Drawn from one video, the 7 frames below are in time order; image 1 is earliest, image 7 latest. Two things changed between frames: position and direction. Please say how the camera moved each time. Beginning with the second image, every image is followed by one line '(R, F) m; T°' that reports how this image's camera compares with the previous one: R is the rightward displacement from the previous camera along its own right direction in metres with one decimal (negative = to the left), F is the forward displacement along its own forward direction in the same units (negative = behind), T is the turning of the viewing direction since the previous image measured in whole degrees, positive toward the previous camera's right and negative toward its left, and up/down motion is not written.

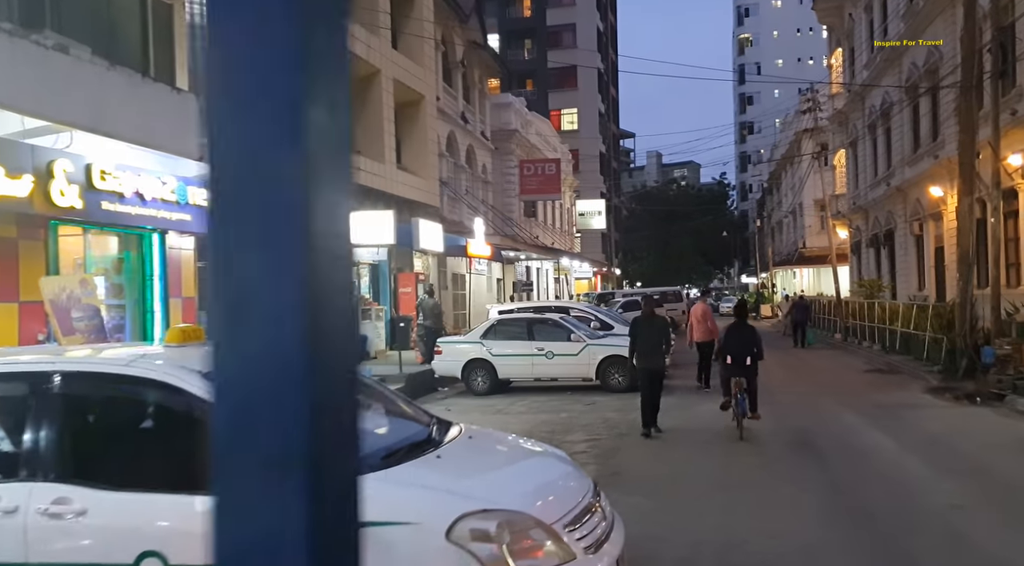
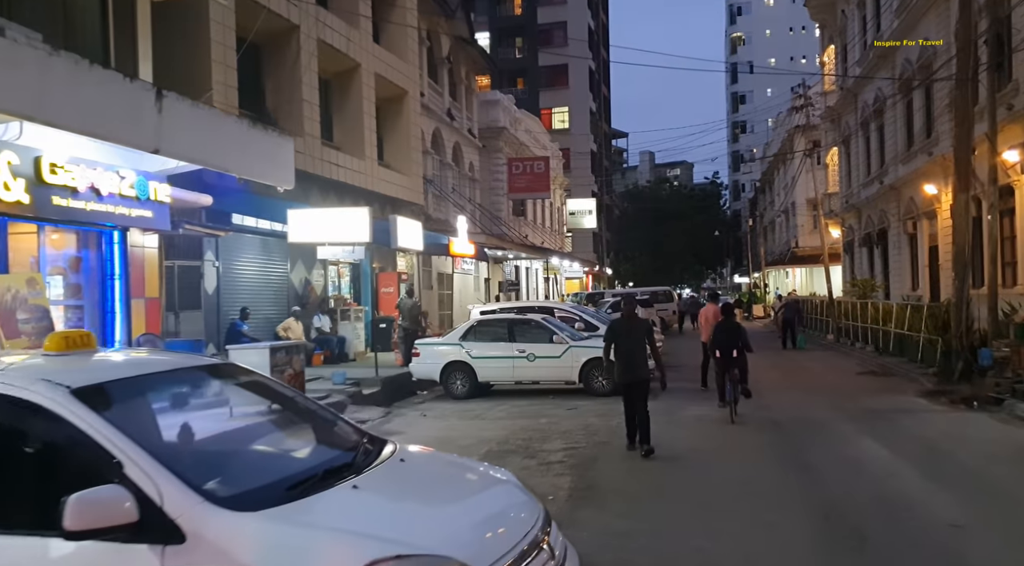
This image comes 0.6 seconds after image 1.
(+0.2, +0.6) m; 0°
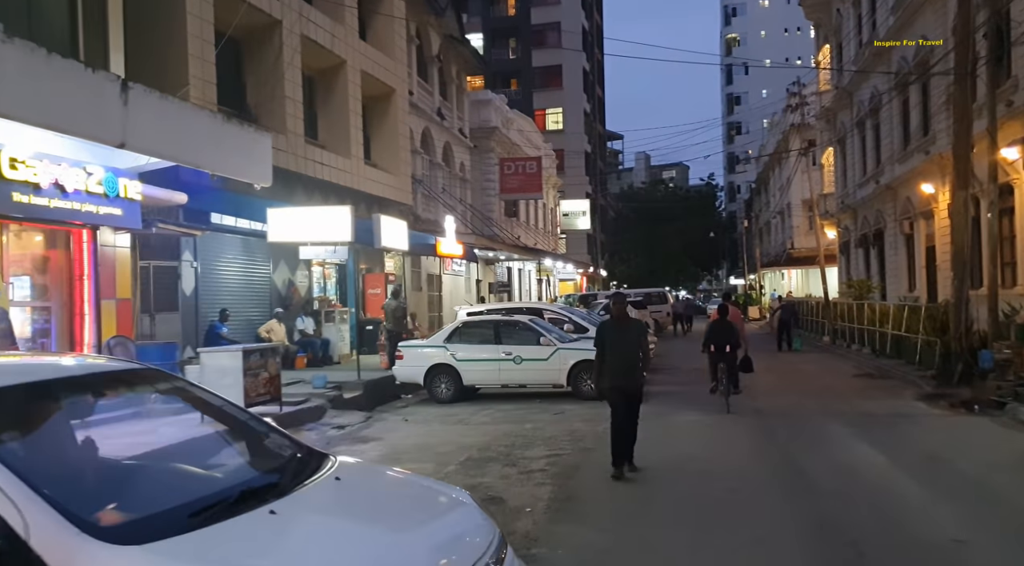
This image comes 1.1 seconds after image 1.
(+0.2, +0.5) m; 0°
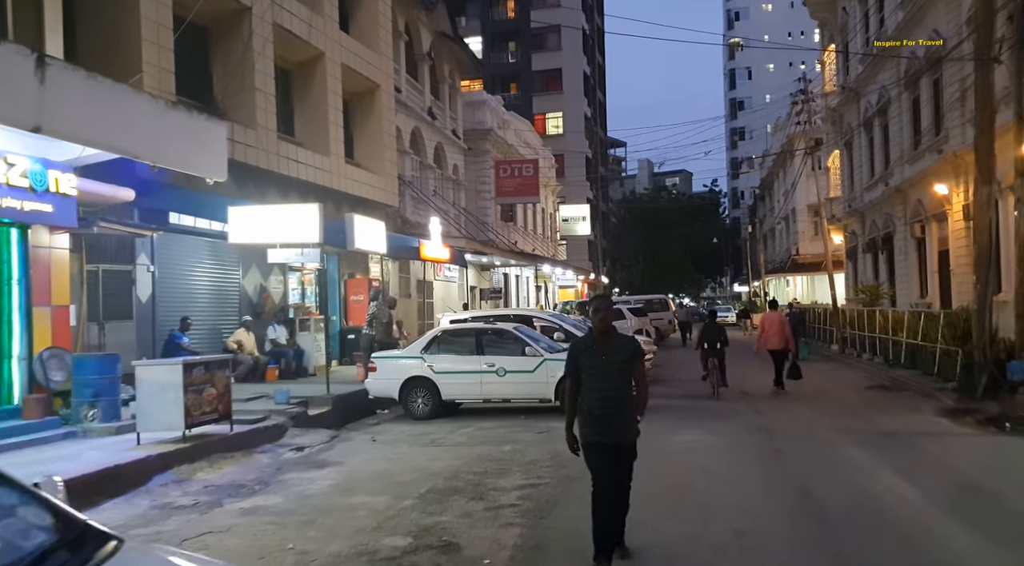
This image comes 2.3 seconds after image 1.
(+0.3, +1.4) m; 0°
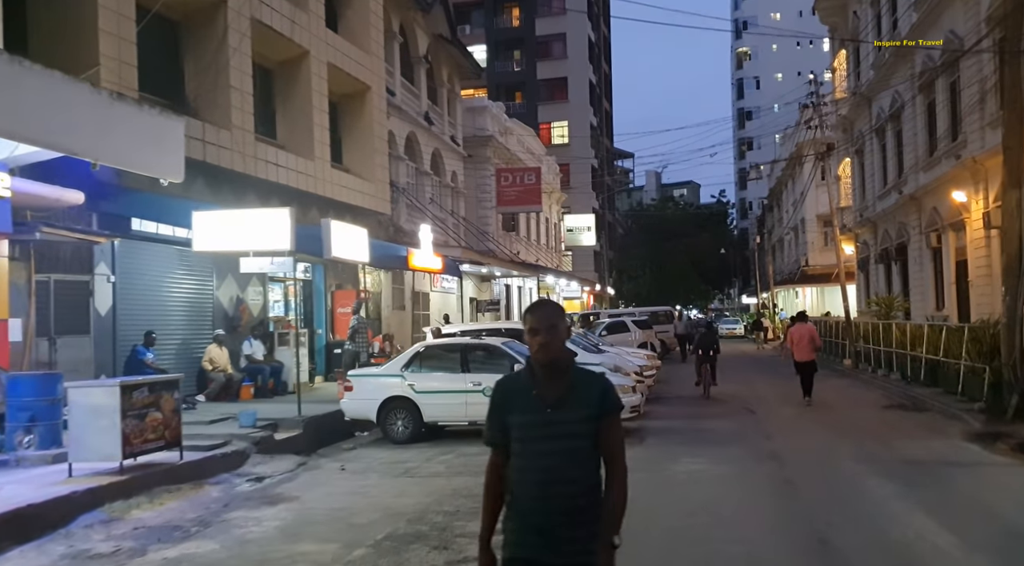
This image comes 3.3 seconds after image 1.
(+0.3, +1.3) m; 0°
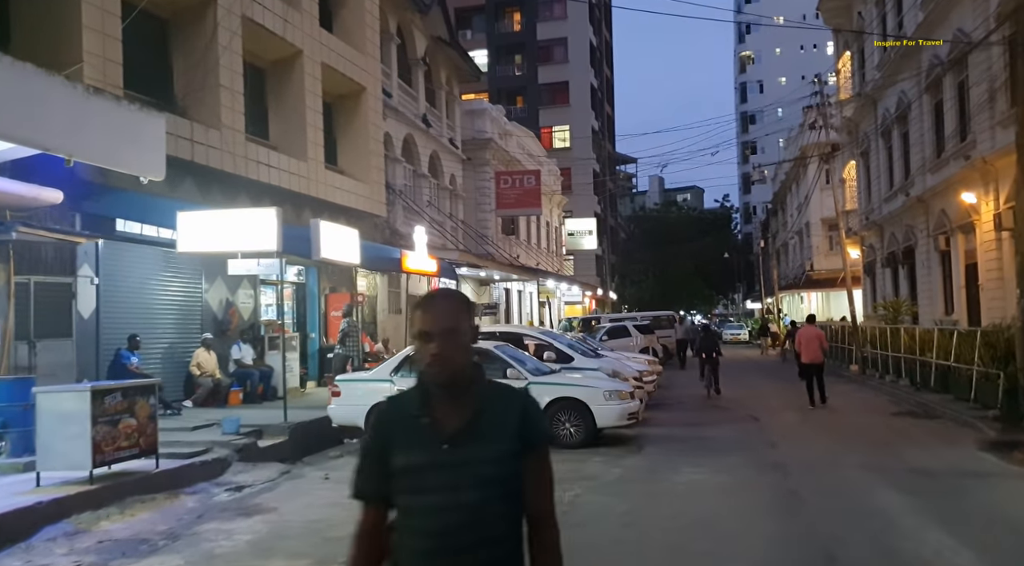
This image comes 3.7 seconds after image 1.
(+0.2, +0.4) m; 0°
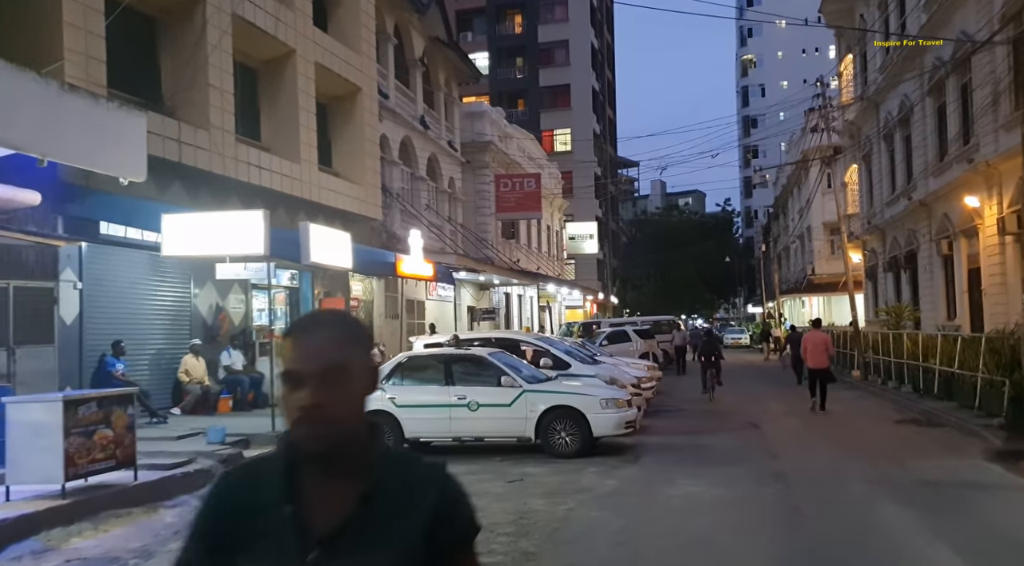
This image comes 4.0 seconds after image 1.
(+0.1, +0.4) m; 0°
